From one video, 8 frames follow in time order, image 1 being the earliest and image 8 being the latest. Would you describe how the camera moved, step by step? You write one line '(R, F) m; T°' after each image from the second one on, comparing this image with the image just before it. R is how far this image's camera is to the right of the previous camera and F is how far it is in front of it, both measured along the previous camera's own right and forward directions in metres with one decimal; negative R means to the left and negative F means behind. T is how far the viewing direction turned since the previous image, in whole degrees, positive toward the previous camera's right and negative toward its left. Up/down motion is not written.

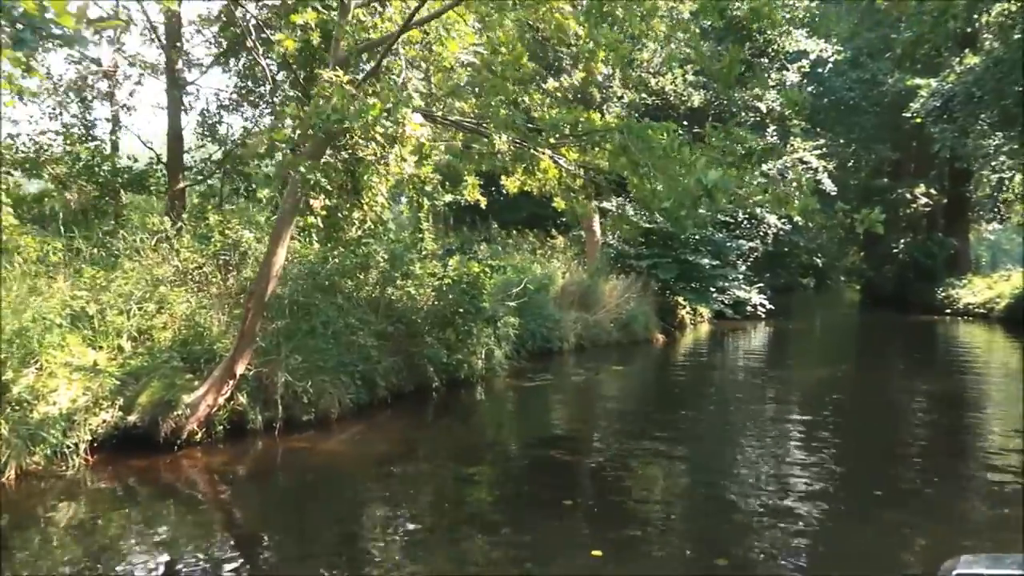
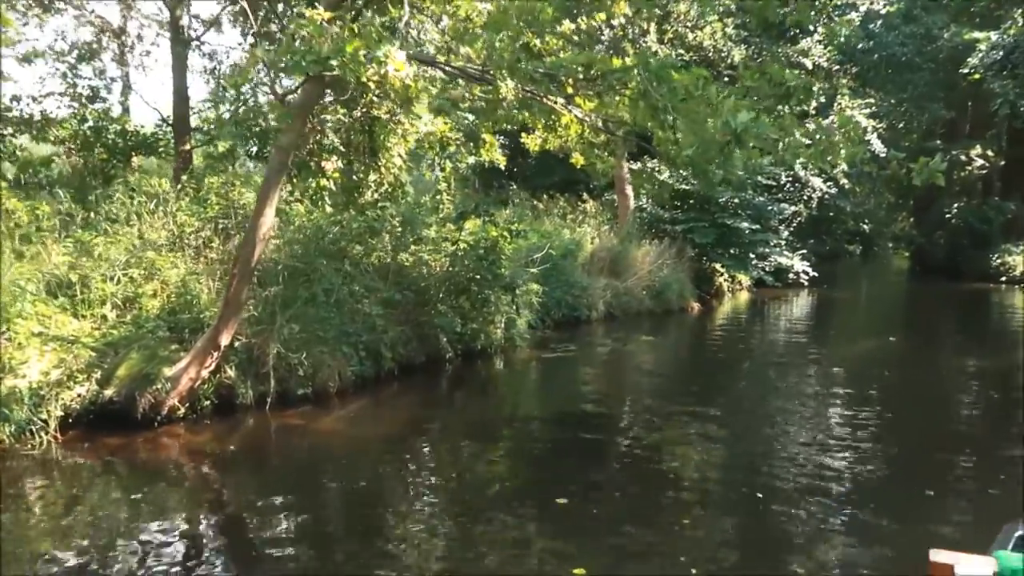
(+0.2, +0.6) m; -3°
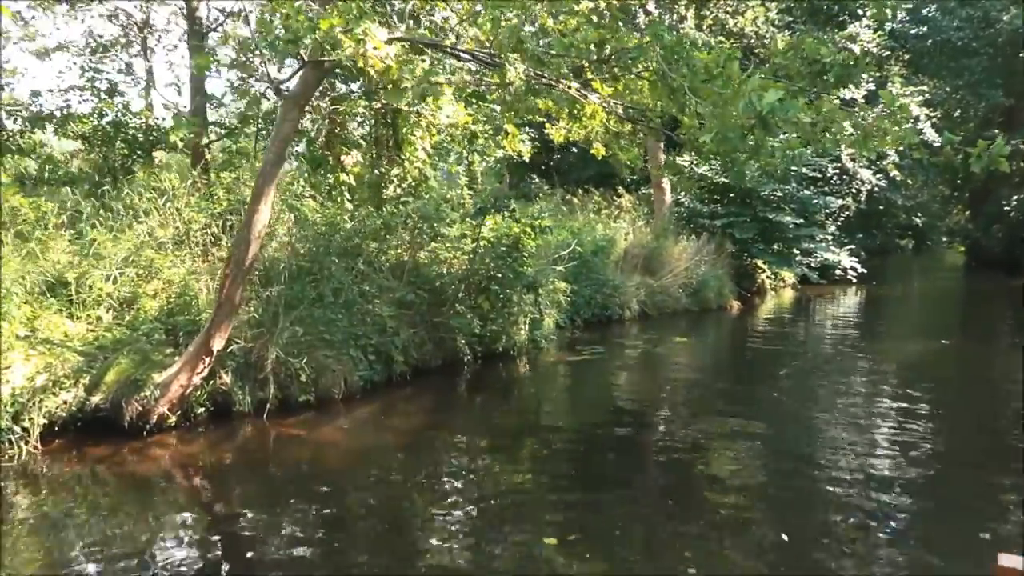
(+0.2, +0.5) m; -3°
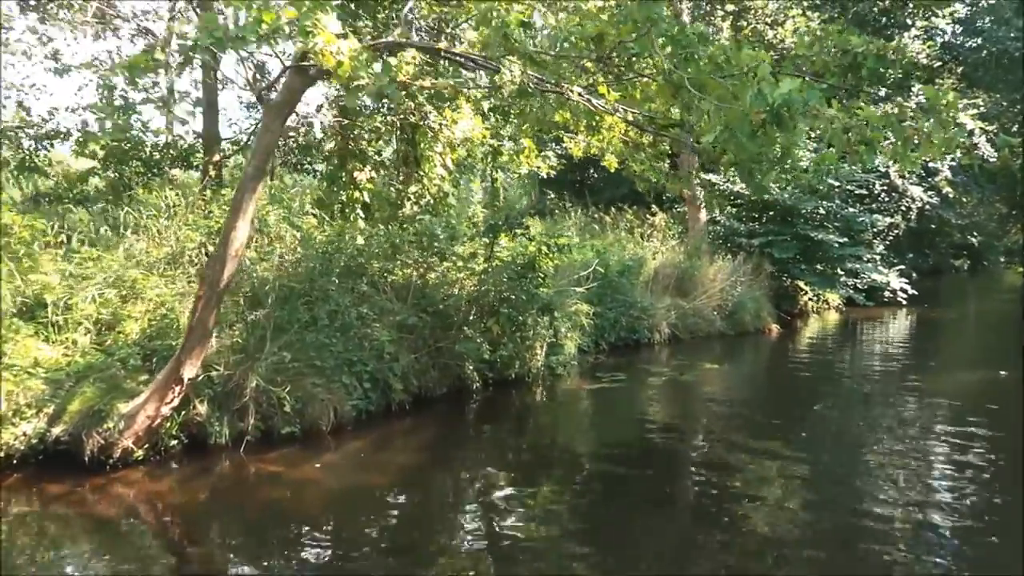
(+0.3, +0.5) m; -3°
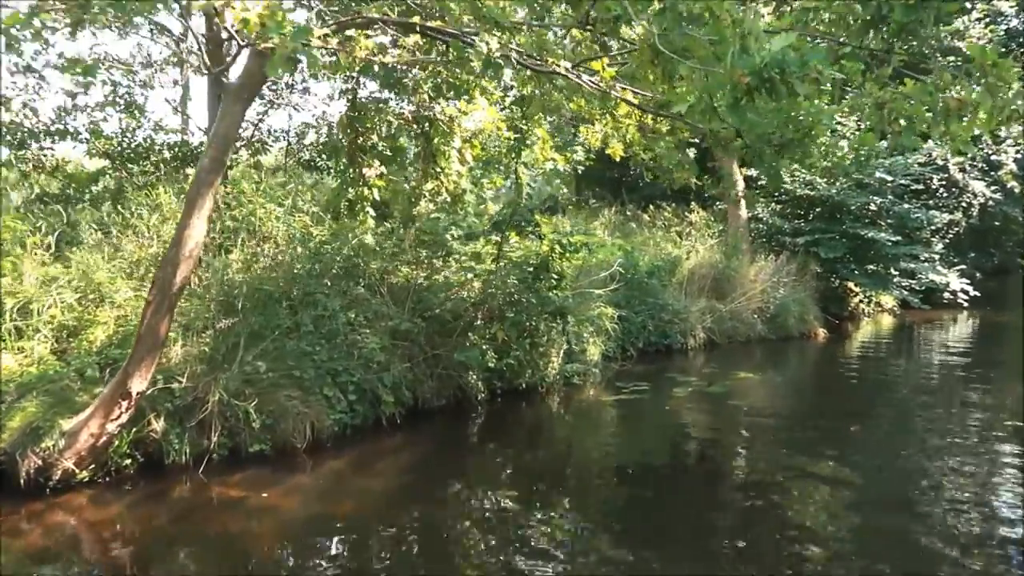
(+0.4, +0.7) m; -4°
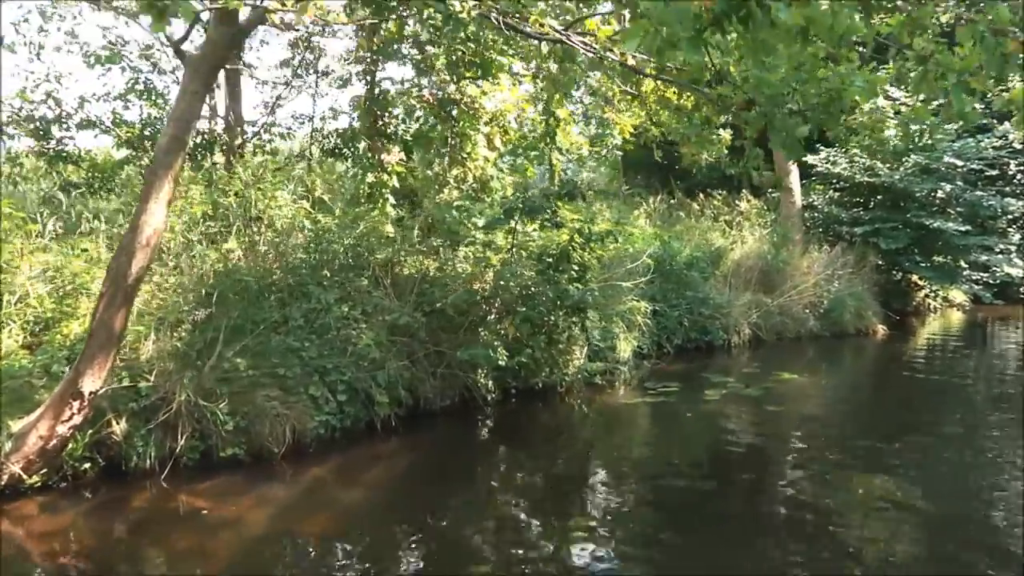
(+0.4, +0.6) m; -4°
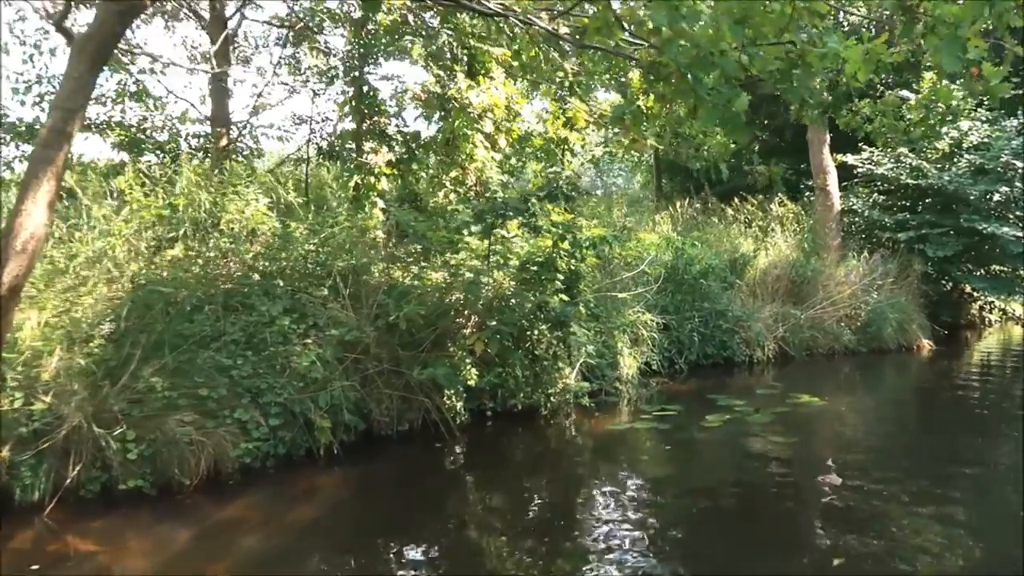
(+0.6, +0.7) m; -4°
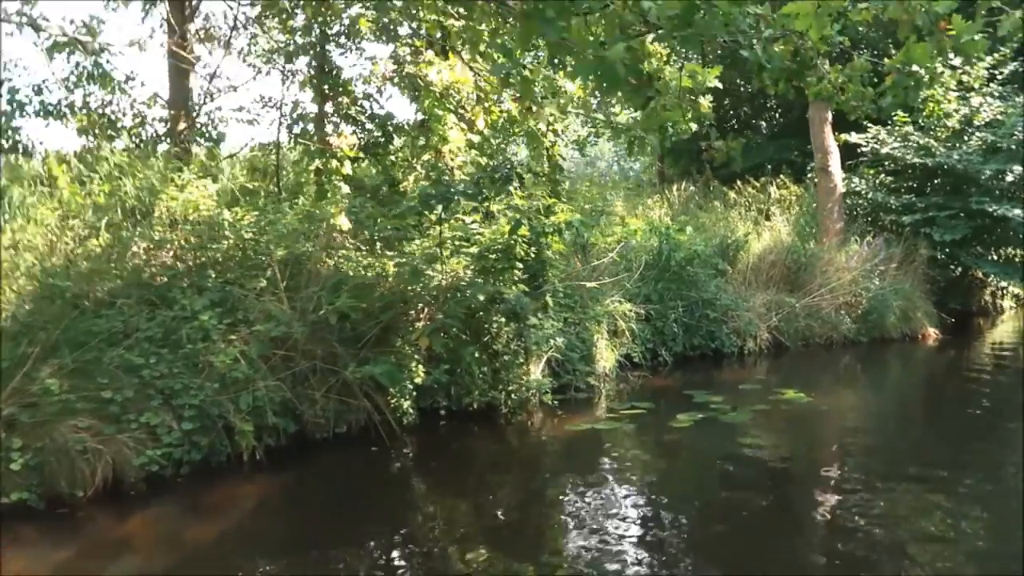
(+0.5, +0.5) m; -1°
